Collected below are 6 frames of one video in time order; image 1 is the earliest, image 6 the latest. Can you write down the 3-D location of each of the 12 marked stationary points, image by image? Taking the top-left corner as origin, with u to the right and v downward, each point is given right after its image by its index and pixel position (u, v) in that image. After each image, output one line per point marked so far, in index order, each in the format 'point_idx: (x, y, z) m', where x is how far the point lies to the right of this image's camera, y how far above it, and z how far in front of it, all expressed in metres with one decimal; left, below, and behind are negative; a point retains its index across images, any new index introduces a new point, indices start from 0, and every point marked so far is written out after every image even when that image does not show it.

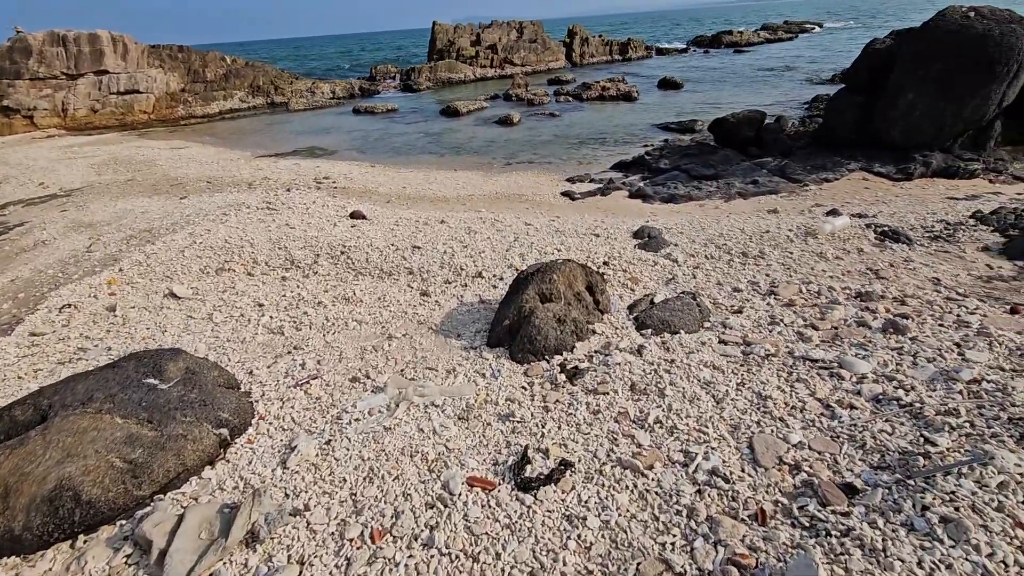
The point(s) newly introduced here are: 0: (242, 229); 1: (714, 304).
0: (-6.7, +1.5, +12.7) m
1: (+3.1, -0.2, +7.8) m
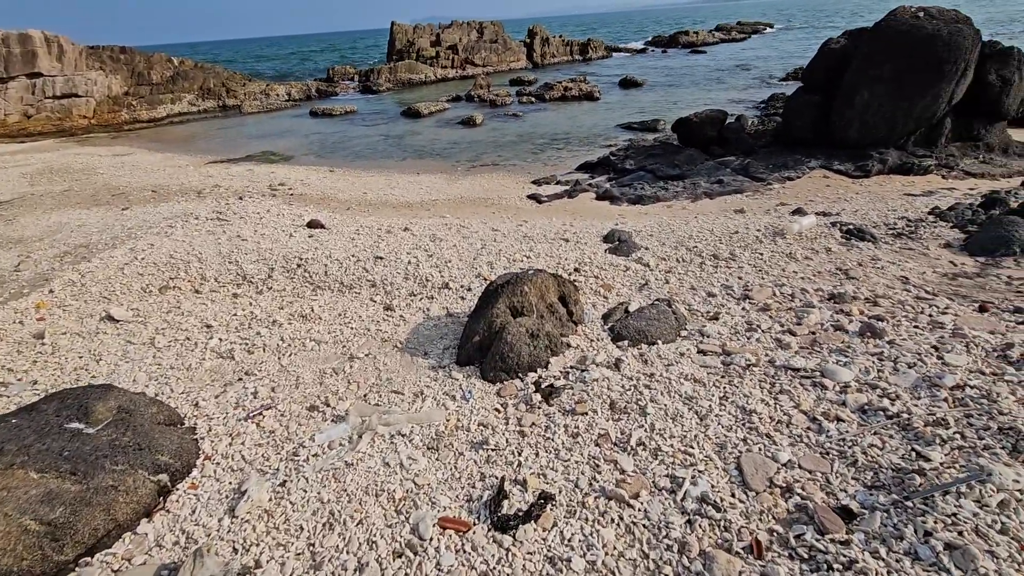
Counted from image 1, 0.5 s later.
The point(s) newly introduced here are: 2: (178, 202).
0: (-7.5, +1.1, +11.9) m
1: (+2.6, -0.3, +7.6) m
2: (-10.8, +2.8, +16.6) m
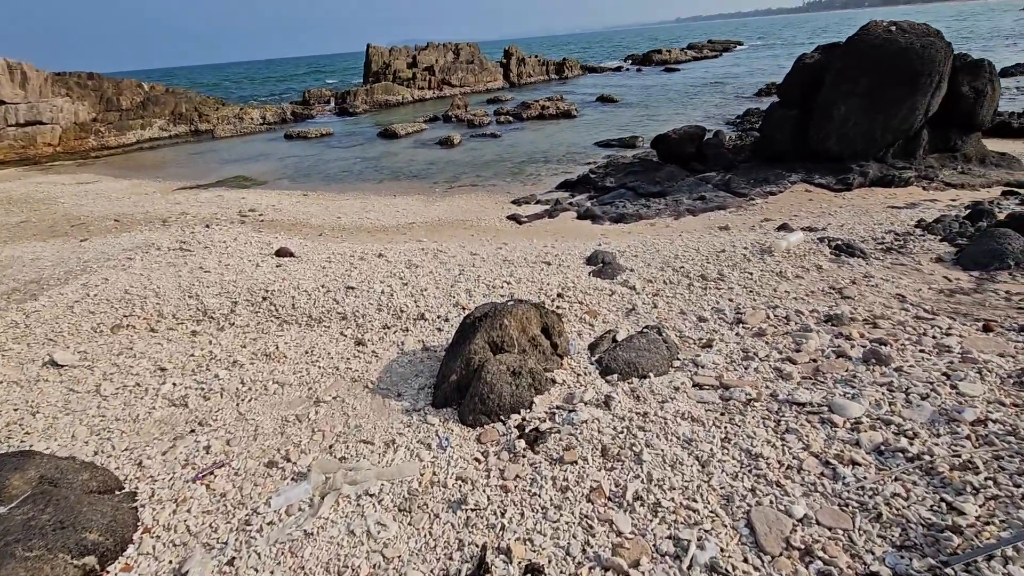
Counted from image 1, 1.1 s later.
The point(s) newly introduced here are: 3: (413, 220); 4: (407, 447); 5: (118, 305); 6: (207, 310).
0: (-8.0, +0.3, +11.1) m
1: (+2.4, -0.7, +7.1) m
2: (-11.5, +1.7, +15.8) m
3: (-3.1, +2.1, +15.9) m
4: (-1.1, -1.7, +5.5) m
5: (-7.7, -0.3, +9.9) m
6: (-5.7, -0.4, +9.5) m
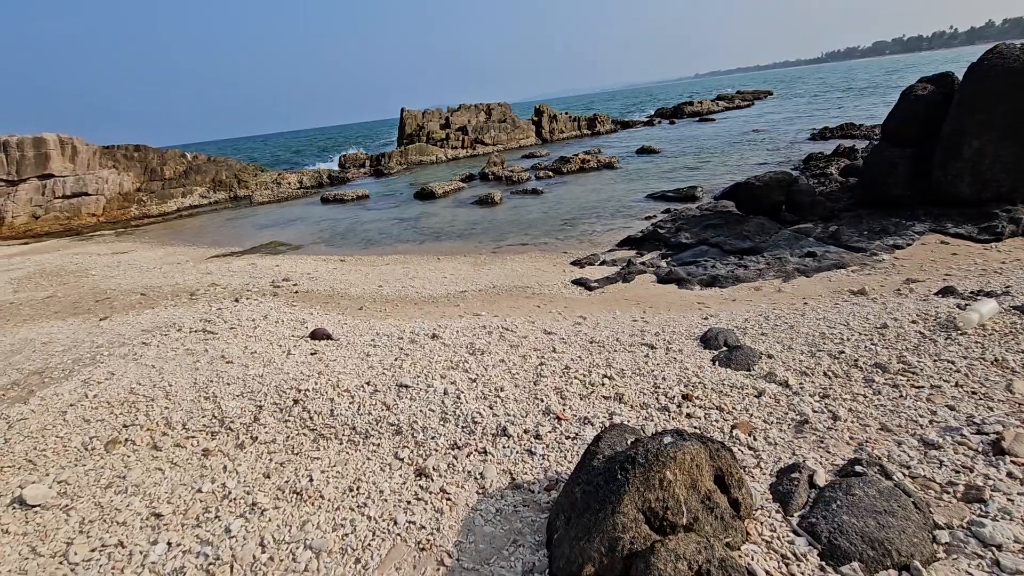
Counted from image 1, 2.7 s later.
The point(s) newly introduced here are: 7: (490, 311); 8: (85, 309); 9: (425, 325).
0: (-6.4, -1.5, +9.3) m
1: (+3.7, -1.8, +4.6) m
2: (-9.7, -0.6, +14.2) m
3: (-1.3, 0.0, +14.0) m
4: (+0.1, -2.7, +3.2) m
5: (-6.2, -1.9, +8.0) m
6: (-4.2, -1.9, +7.5) m
7: (-0.5, -0.5, +11.7) m
8: (-13.1, -0.7, +15.6) m
9: (-1.8, -0.8, +10.8) m
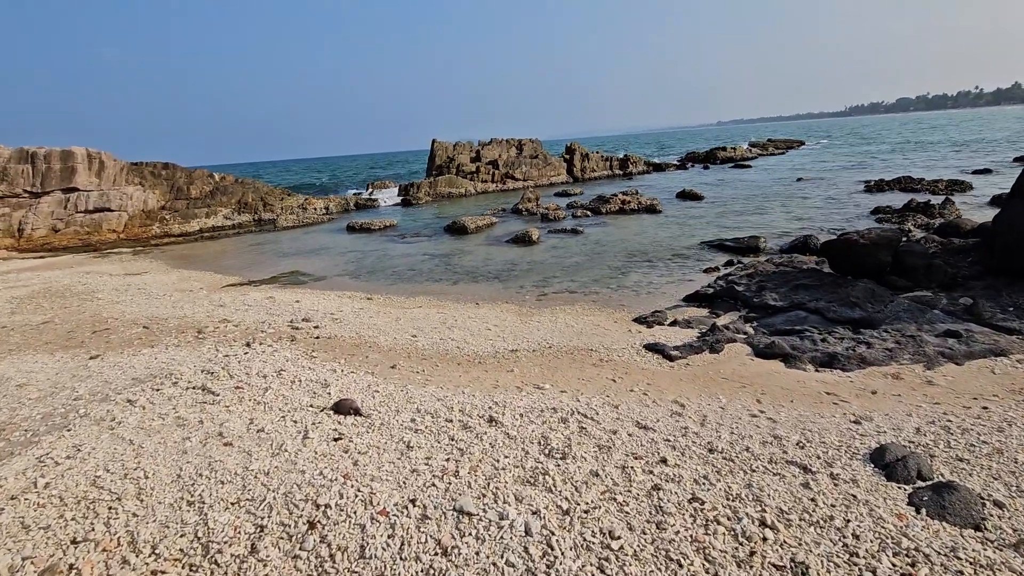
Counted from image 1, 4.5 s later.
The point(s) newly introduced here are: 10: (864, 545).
0: (-5.3, -2.2, +7.2) m
1: (+4.7, -2.7, +2.2) m
2: (-8.3, -1.5, +12.3) m
3: (0.0, -1.3, +11.8) m
4: (+1.1, -3.4, +0.8) m
5: (-5.1, -2.6, +5.9) m
6: (-3.1, -2.7, +5.3) m
7: (+0.8, -1.7, +9.4) m
8: (-11.7, -1.5, +13.7) m
9: (-0.6, -1.9, +8.6) m
10: (+3.2, -2.4, +4.7) m
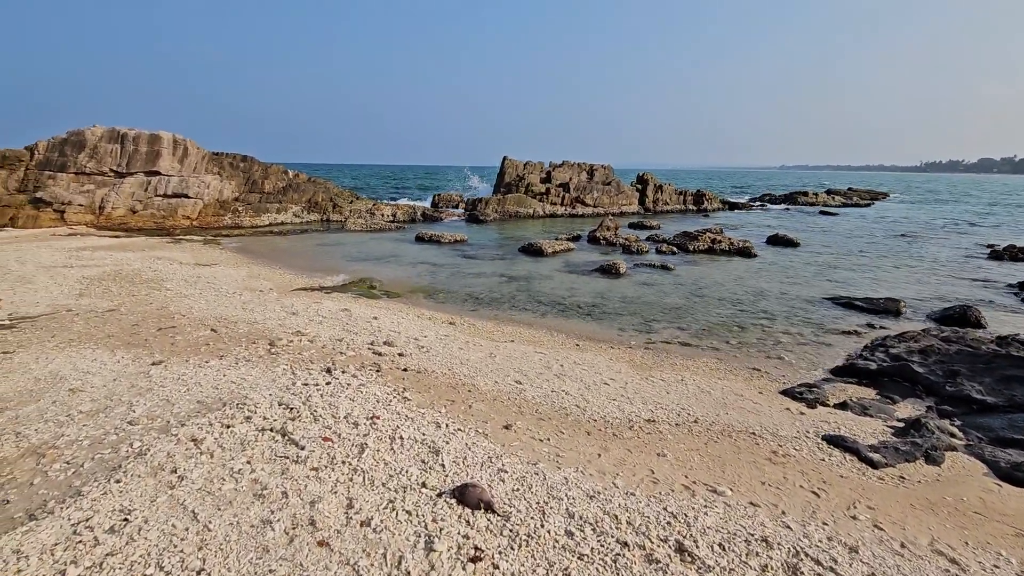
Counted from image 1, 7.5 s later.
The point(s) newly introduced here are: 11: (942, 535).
0: (-3.2, -2.4, +5.2) m
1: (+6.3, -3.8, -0.5) m
2: (-5.7, -1.6, +10.6) m
3: (+2.5, -2.3, +9.5) m
4: (+2.5, -4.0, -1.7) m
5: (-3.1, -2.8, +3.9) m
6: (-1.2, -3.0, +3.2) m
7: (+3.0, -2.7, +7.0) m
8: (-9.0, -1.3, +12.3) m
9: (+1.6, -2.6, +6.3) m
10: (+5.0, -3.4, +2.1) m
11: (+5.2, -2.9, +6.2) m
